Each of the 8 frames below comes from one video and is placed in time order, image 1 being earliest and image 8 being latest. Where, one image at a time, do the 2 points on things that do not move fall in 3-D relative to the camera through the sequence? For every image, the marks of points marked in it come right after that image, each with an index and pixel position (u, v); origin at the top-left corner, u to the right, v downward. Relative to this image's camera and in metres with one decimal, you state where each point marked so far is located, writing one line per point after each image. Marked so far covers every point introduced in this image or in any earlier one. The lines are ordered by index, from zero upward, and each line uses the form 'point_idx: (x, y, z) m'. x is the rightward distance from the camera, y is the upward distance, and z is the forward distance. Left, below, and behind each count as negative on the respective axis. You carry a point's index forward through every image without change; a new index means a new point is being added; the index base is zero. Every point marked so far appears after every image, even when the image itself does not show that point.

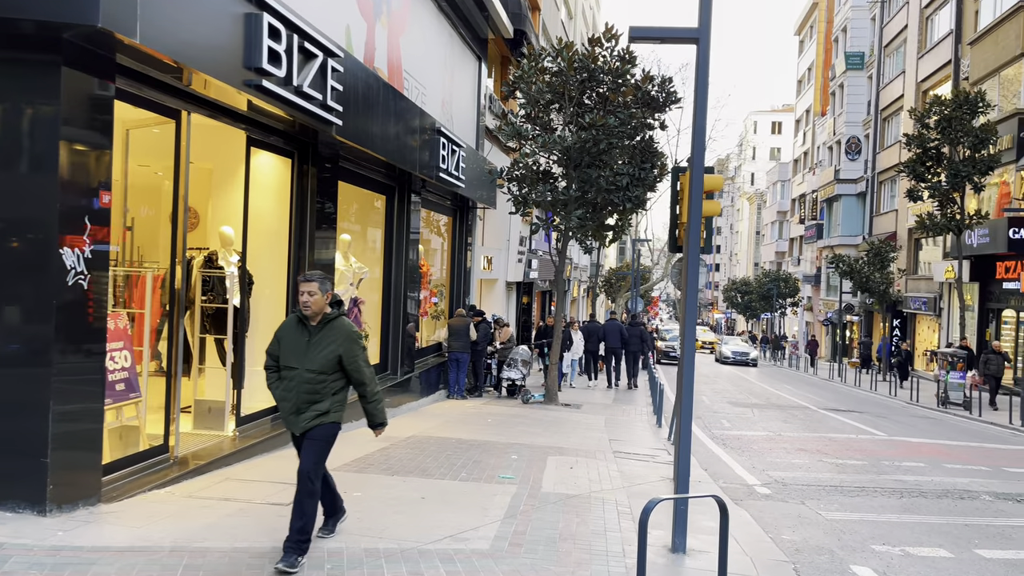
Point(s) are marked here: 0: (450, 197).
0: (-1.3, +2.0, +17.5) m
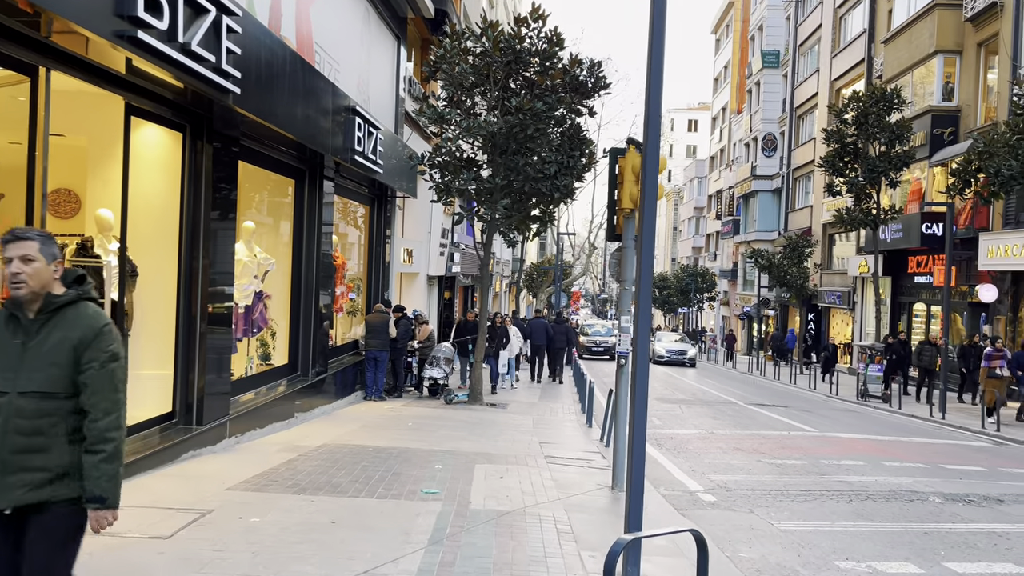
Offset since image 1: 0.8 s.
0: (-2.9, +2.1, +16.4) m
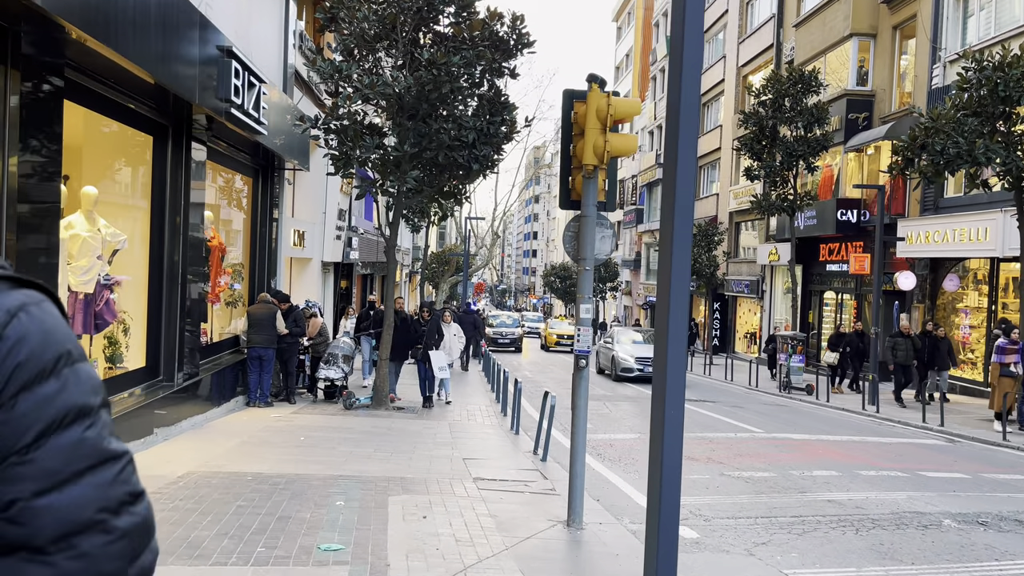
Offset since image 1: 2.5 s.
0: (-4.5, +2.4, +13.9) m
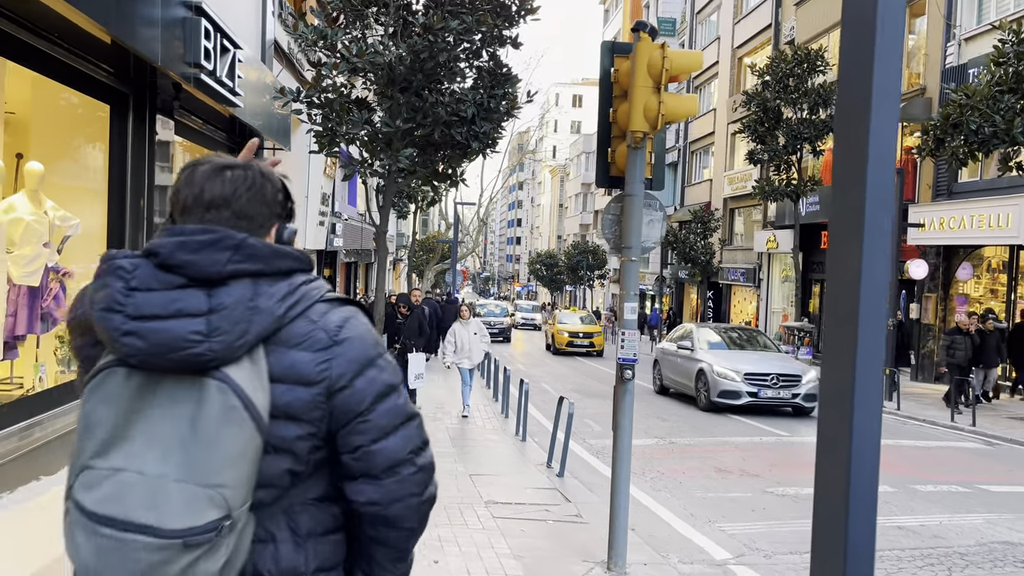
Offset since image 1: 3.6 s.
0: (-4.5, +2.5, +12.7) m
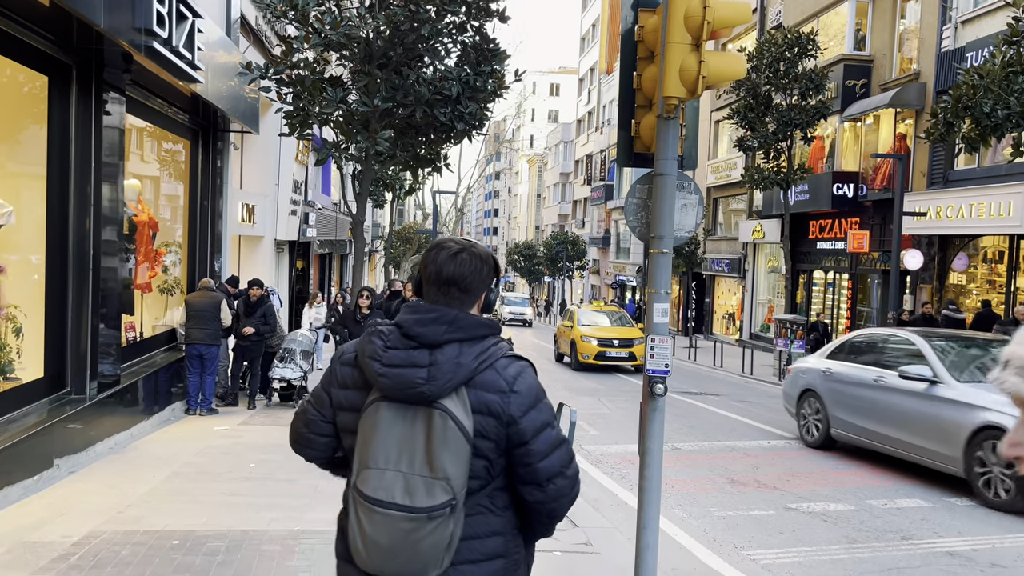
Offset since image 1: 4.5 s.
0: (-4.7, +2.6, +11.6) m
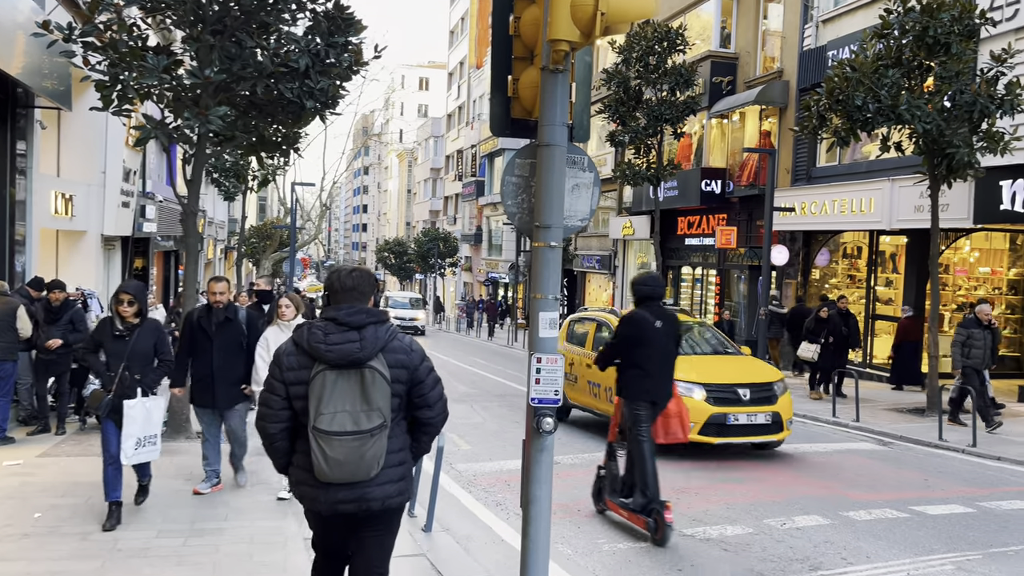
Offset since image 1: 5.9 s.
0: (-6.5, +2.5, +9.6) m
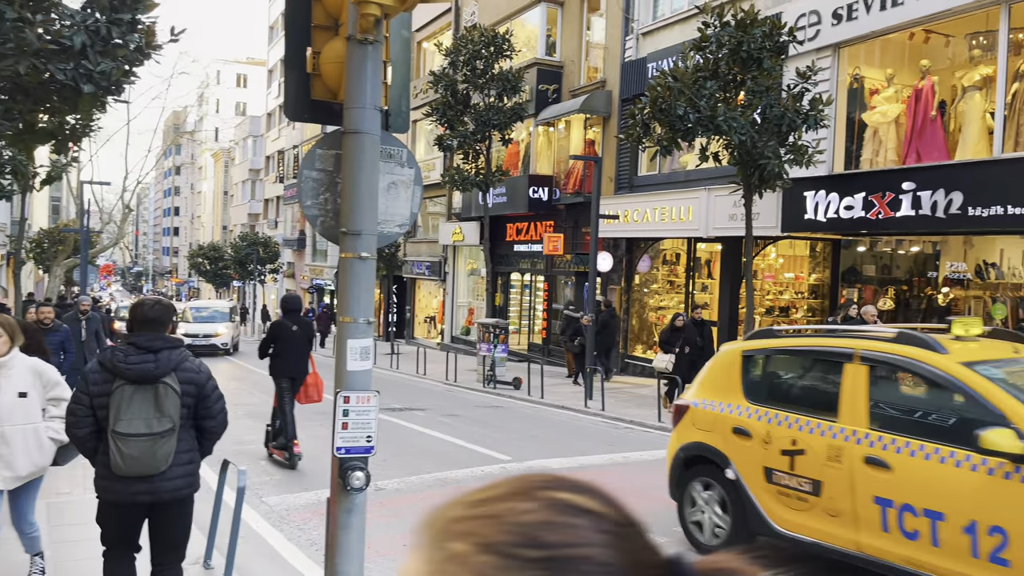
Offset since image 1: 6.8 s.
0: (-8.3, +2.4, +7.5) m
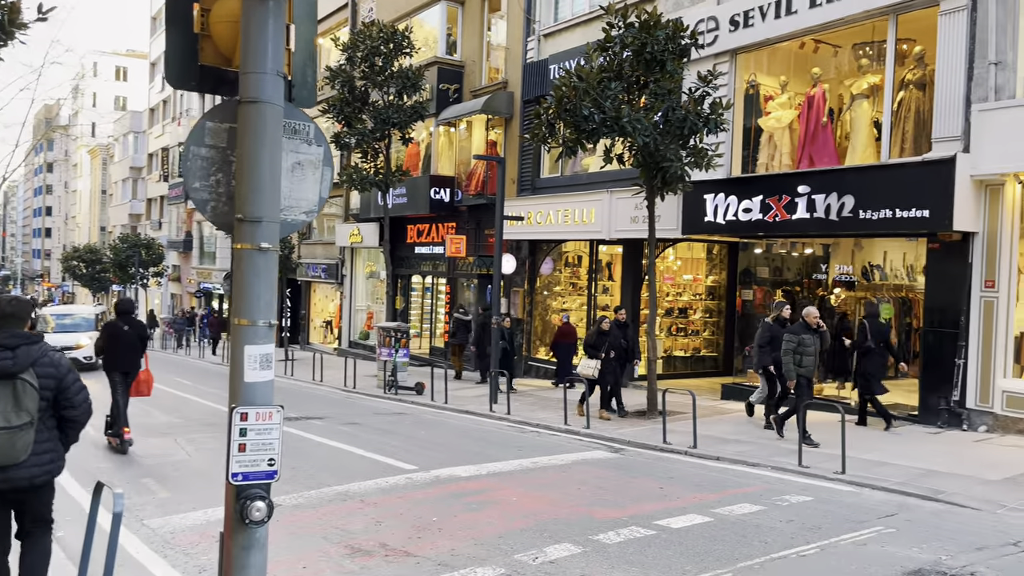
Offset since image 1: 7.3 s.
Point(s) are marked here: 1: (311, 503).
0: (-9.1, +2.3, +6.1) m
1: (-1.9, -2.1, +7.7) m
